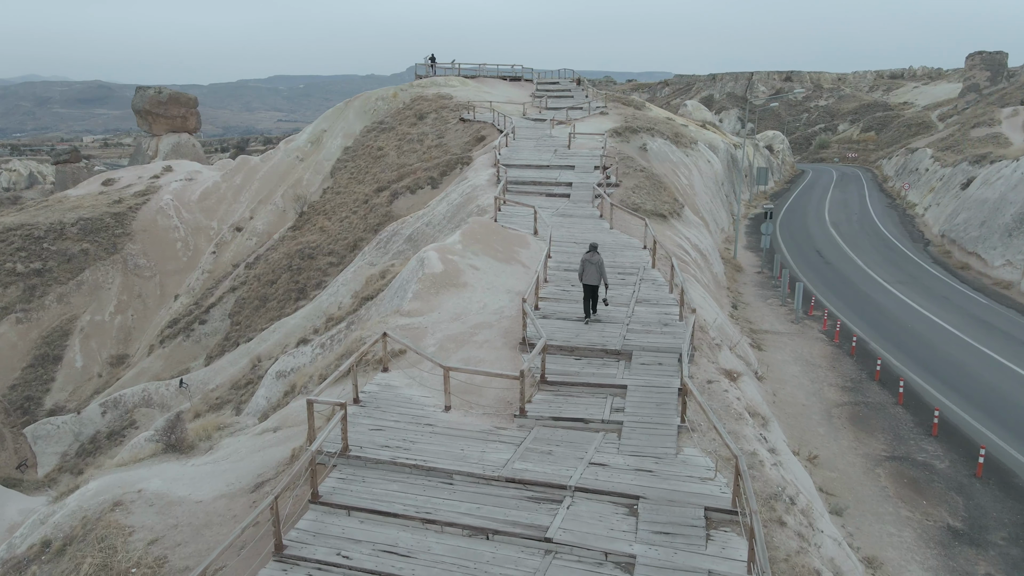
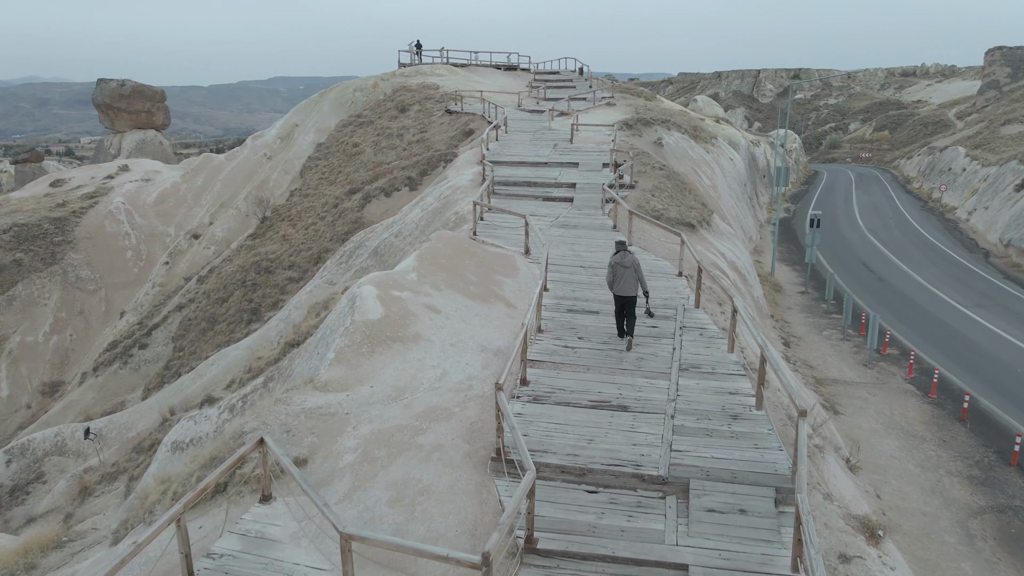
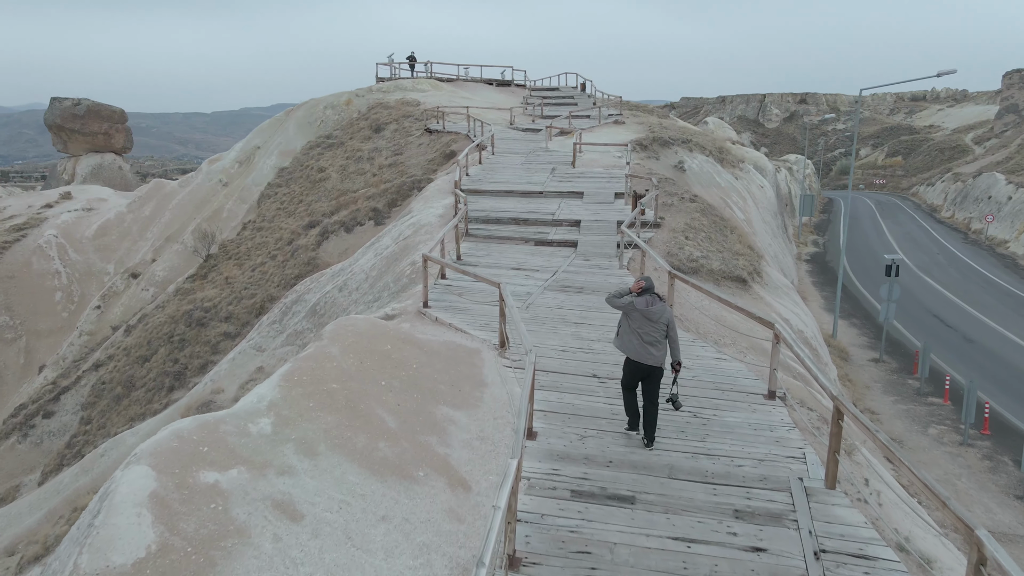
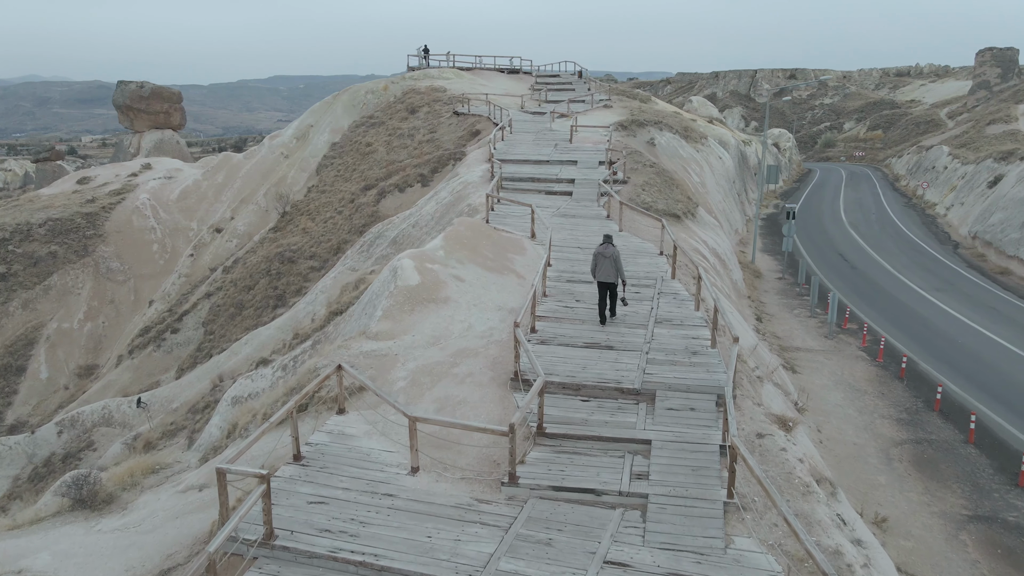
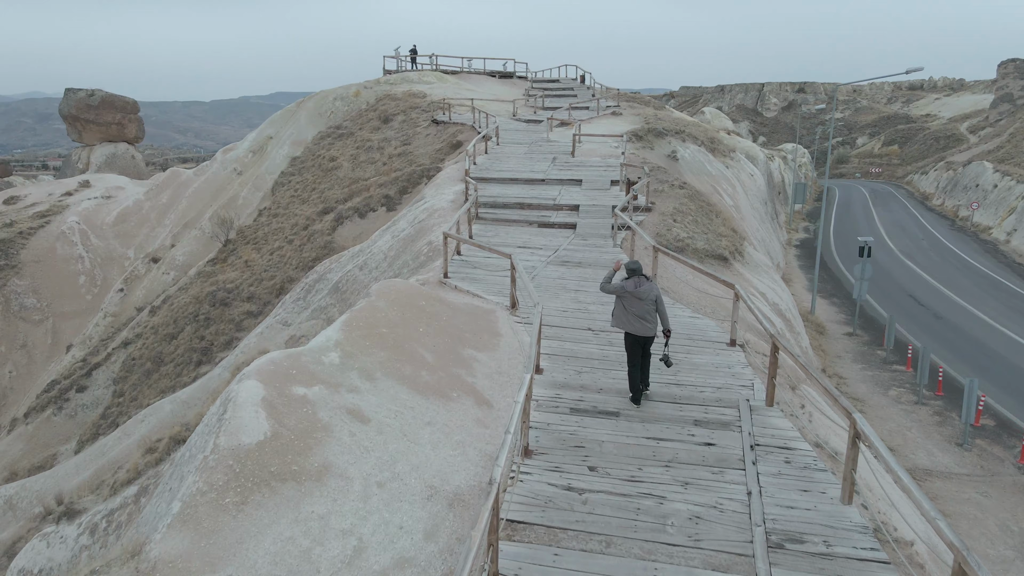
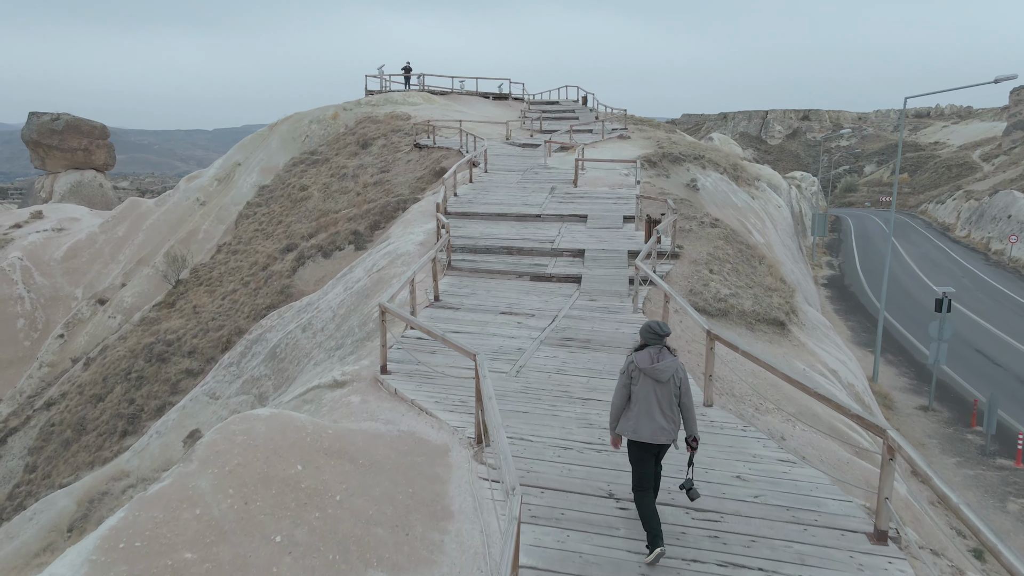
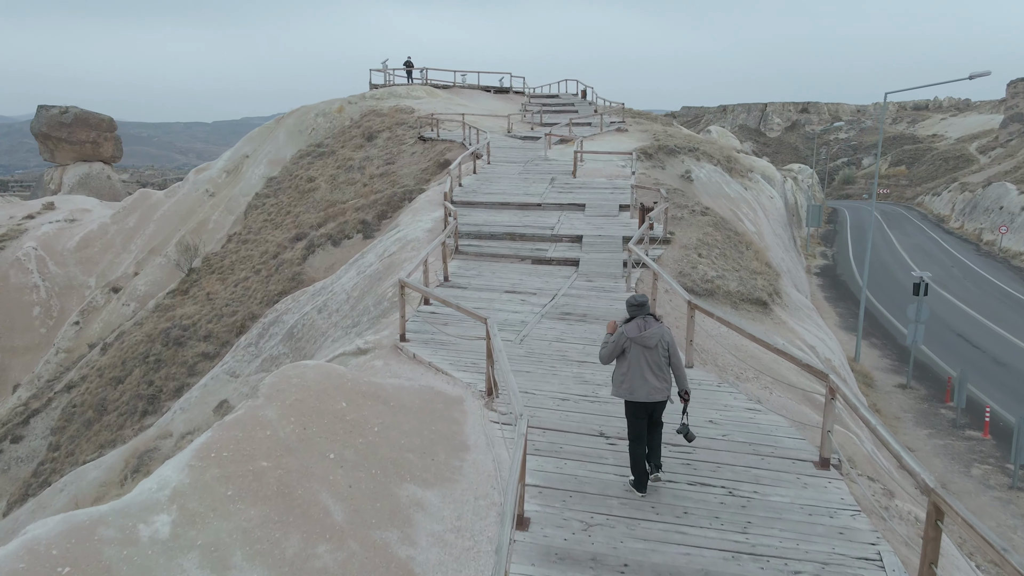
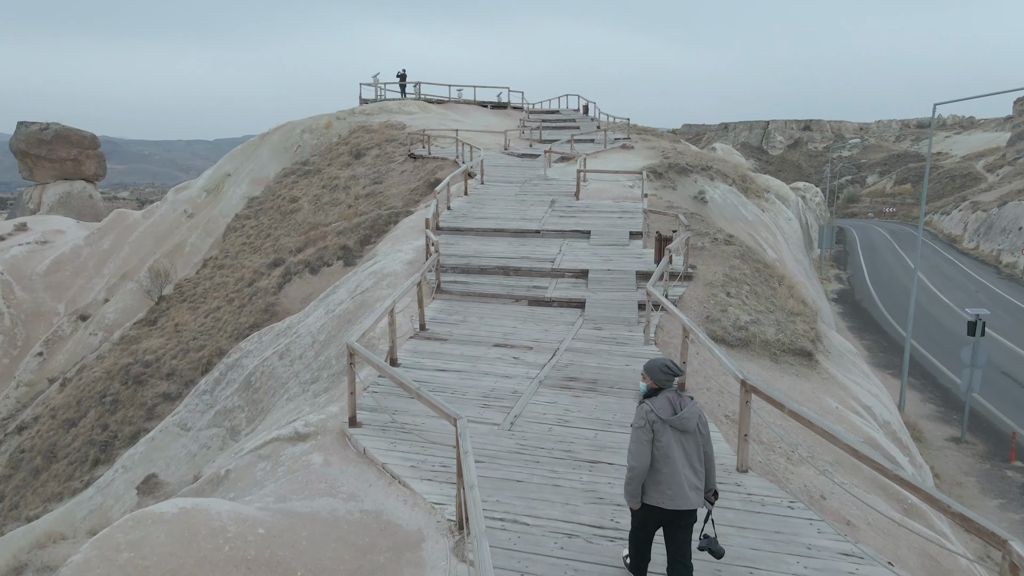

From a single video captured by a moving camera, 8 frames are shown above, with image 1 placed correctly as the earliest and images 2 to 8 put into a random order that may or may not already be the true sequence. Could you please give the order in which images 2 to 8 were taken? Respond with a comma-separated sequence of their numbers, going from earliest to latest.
4, 2, 5, 3, 7, 6, 8
